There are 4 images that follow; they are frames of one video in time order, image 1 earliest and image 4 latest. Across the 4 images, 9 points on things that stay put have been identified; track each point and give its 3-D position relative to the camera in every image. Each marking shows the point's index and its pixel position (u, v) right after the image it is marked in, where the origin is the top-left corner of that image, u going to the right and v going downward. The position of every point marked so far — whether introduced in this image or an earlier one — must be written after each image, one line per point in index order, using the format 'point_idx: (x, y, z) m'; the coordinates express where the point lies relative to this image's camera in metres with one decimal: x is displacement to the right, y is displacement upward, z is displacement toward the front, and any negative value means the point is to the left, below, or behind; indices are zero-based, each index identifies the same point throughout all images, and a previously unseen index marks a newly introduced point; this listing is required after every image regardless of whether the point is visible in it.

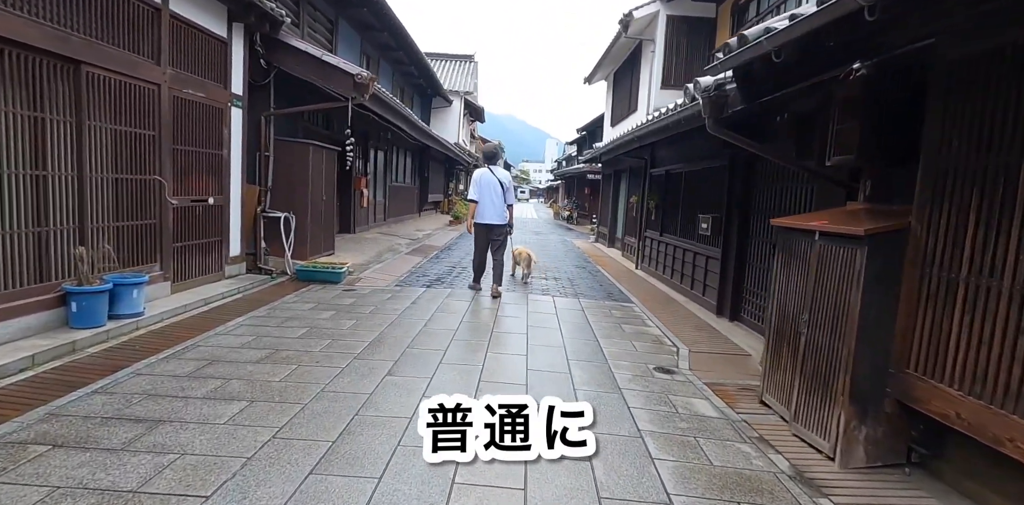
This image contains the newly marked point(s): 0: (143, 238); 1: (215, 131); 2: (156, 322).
0: (-3.7, +0.1, +5.5) m
1: (-3.5, +1.4, +6.5) m
2: (-3.3, -0.7, +5.1) m
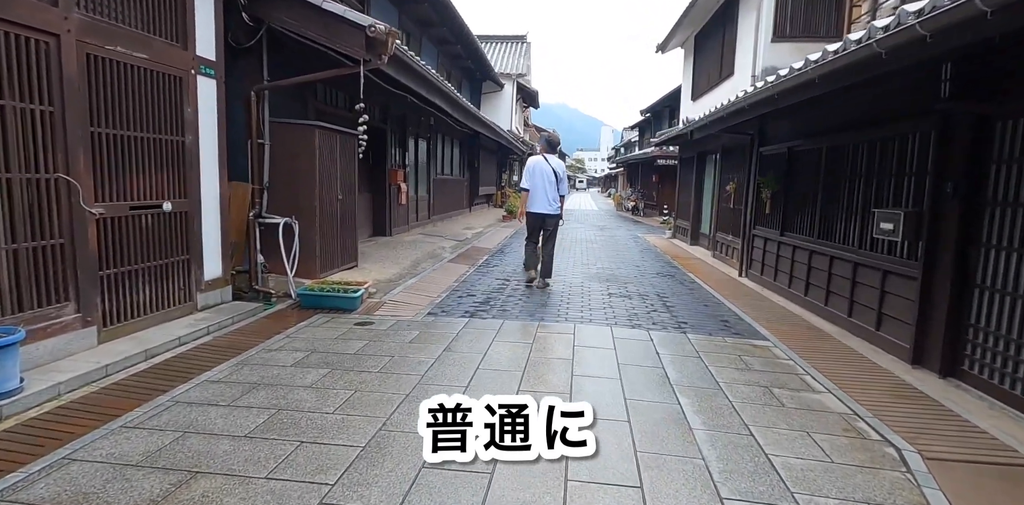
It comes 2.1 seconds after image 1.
0: (-3.1, -0.1, +3.7) m
1: (-2.9, +1.2, +4.7) m
2: (-2.8, -0.9, +3.2) m
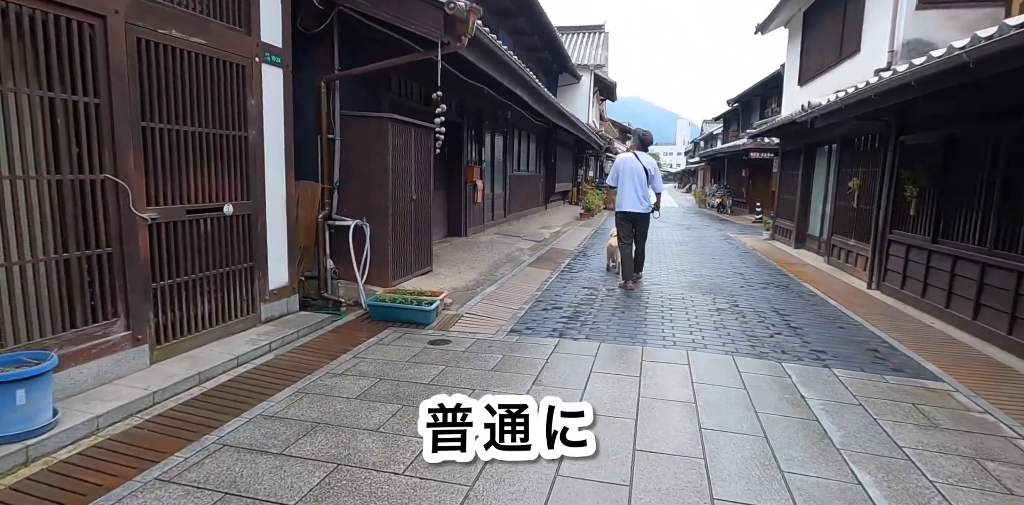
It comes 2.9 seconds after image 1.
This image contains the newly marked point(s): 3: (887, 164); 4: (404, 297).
0: (-2.5, -0.2, +3.3) m
1: (-2.1, +1.1, +4.2) m
2: (-2.2, -1.0, +2.8) m
3: (+4.8, +1.1, +7.1) m
4: (-1.0, -0.4, +5.3) m
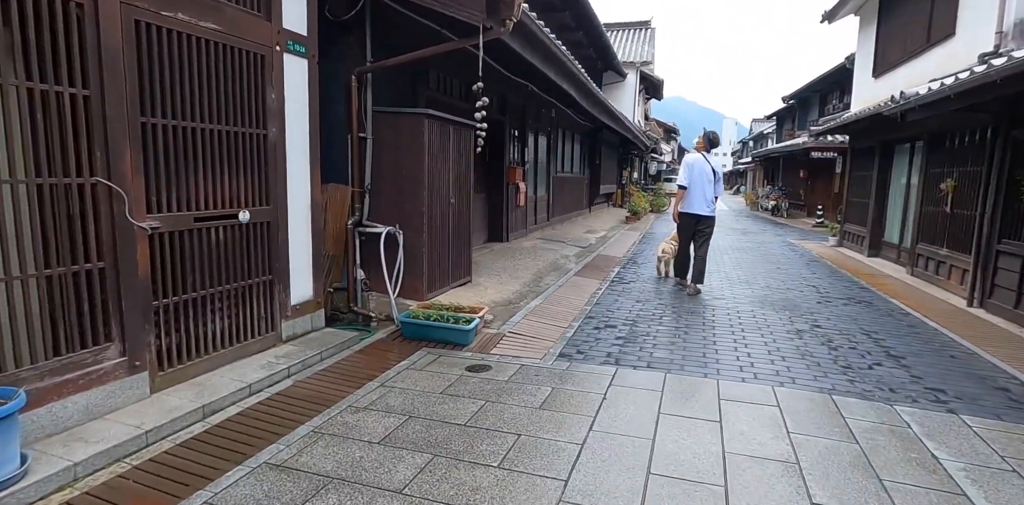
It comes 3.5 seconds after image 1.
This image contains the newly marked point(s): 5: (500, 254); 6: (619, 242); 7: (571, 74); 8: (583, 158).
0: (-2.2, -0.2, +2.8) m
1: (-1.8, +1.1, +3.7) m
2: (-2.0, -1.1, +2.3) m
3: (+5.4, +1.0, +6.1) m
4: (-0.6, -0.5, +4.8) m
5: (-0.2, 0.0, +8.3) m
6: (+2.2, +0.2, +11.6) m
7: (+0.8, +2.5, +7.7) m
8: (+2.1, +2.8, +16.3) m
